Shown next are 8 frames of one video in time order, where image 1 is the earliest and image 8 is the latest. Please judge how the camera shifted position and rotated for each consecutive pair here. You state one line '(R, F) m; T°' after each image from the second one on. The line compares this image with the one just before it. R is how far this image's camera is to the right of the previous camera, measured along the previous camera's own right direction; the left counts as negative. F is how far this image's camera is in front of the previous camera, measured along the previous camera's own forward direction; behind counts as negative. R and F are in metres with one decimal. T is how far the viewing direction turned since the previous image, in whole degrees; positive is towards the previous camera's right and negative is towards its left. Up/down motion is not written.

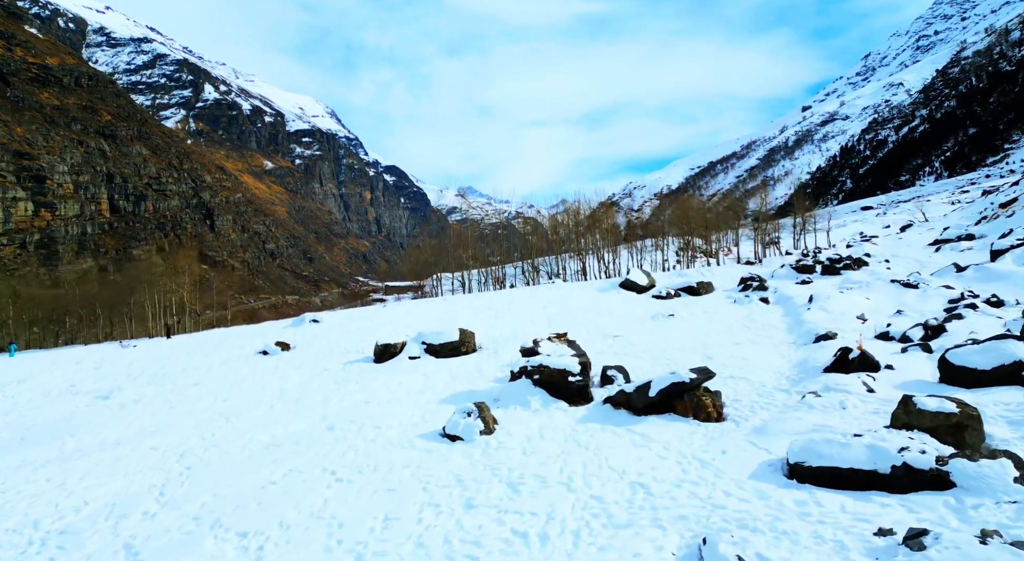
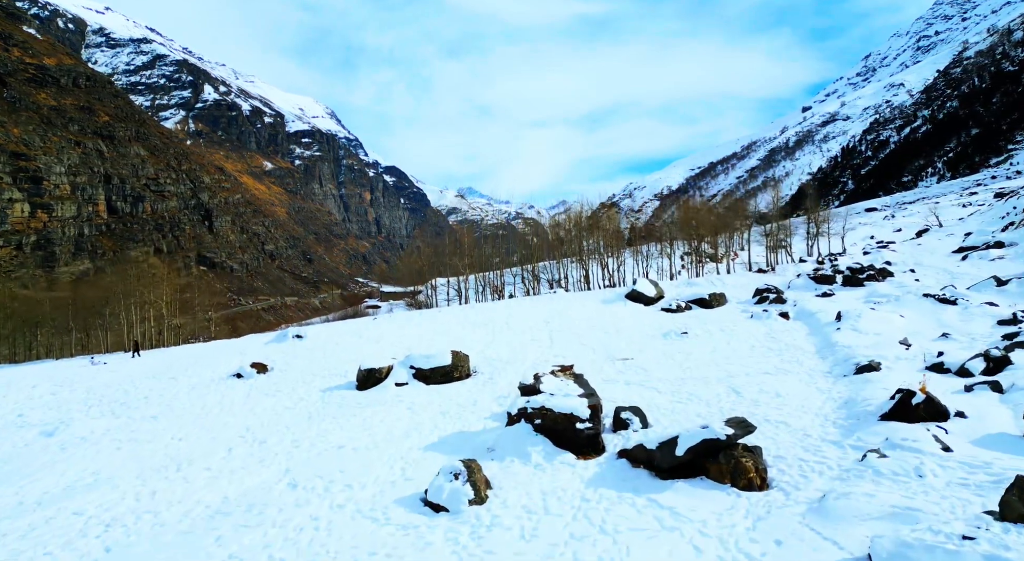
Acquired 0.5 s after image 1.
(0.0, +0.9) m; 0°
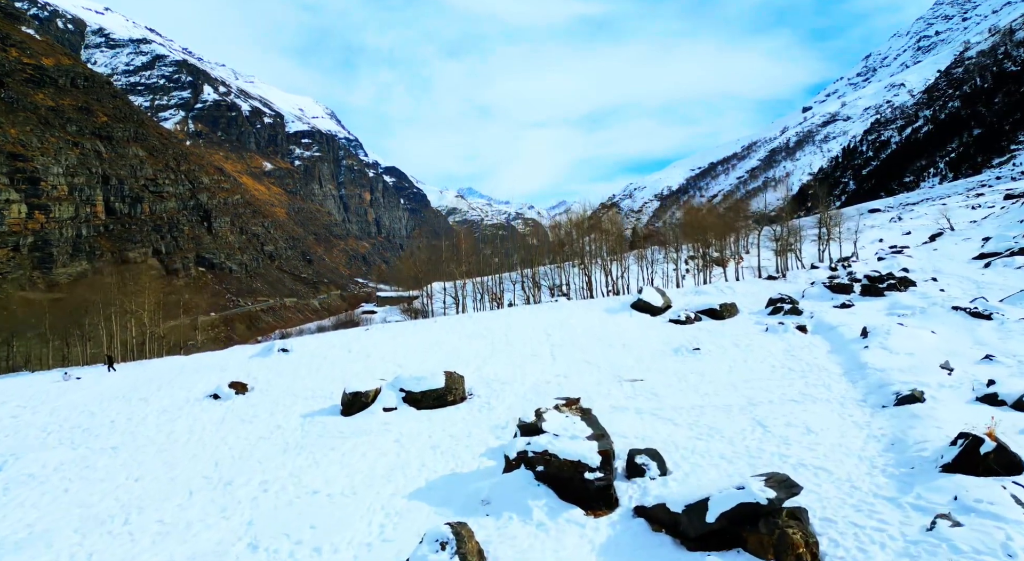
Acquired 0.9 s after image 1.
(0.0, +0.7) m; 0°
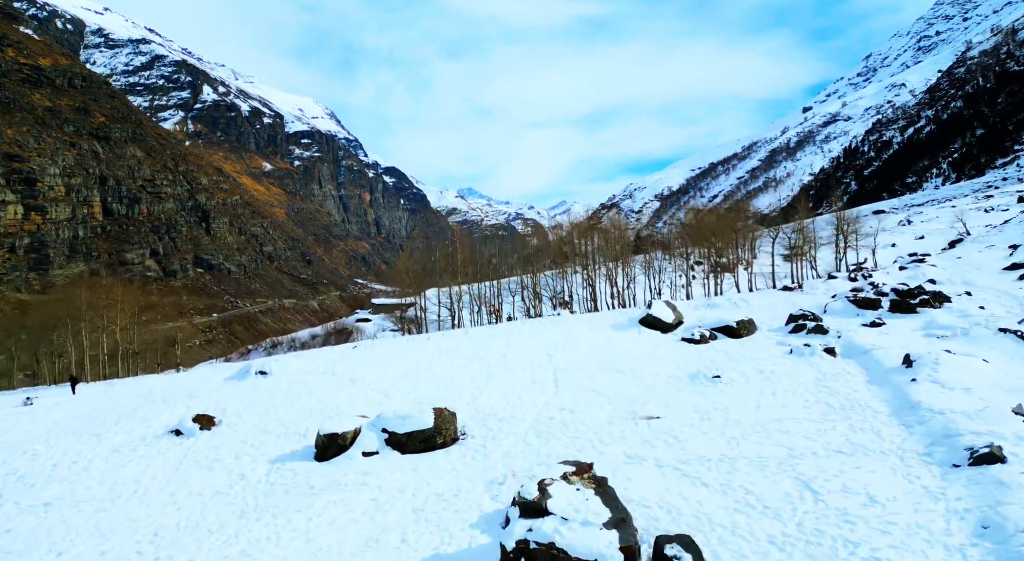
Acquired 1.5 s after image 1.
(0.0, +0.9) m; 0°
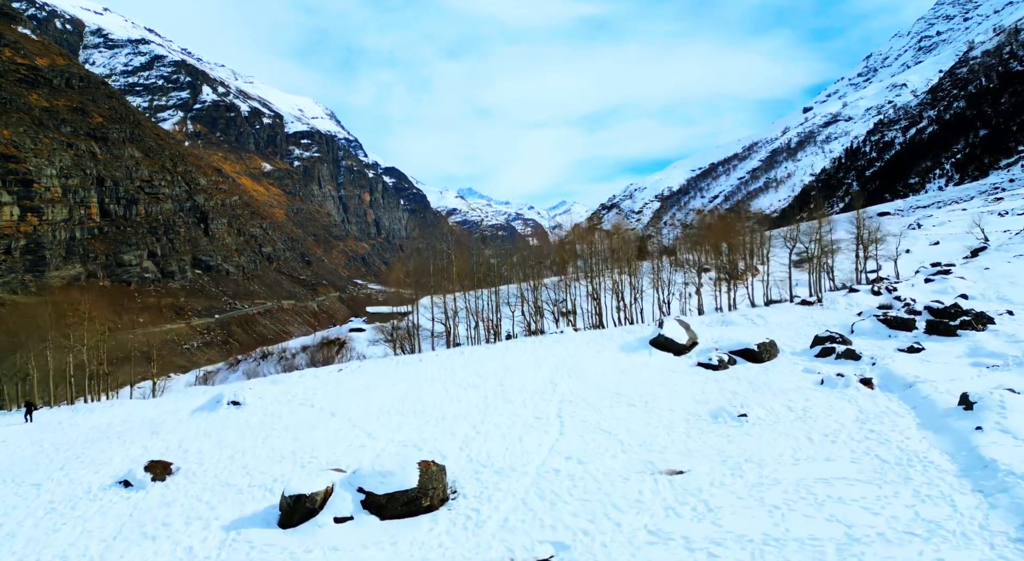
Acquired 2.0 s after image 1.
(0.0, +1.0) m; 0°
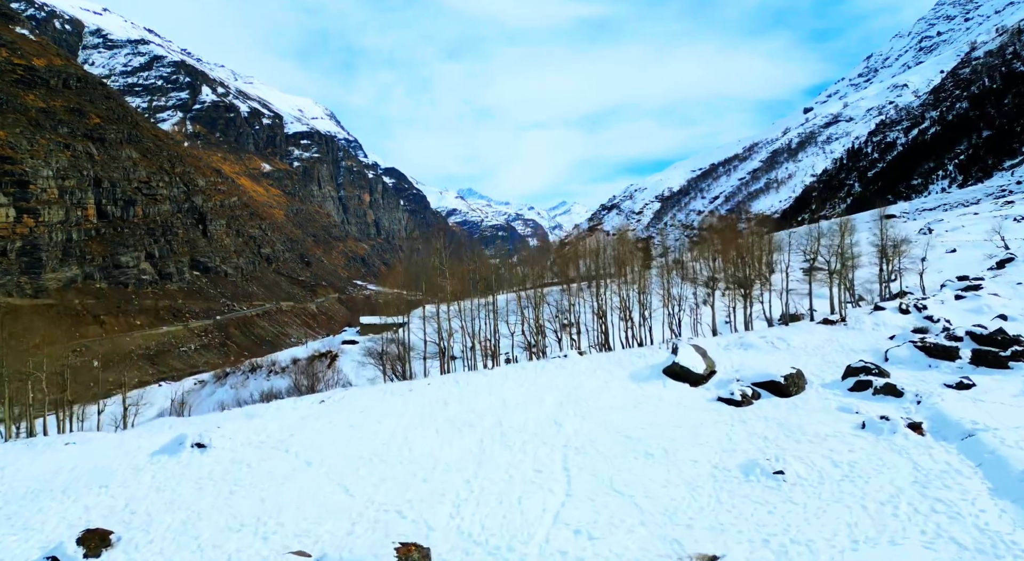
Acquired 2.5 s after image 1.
(0.0, +1.0) m; 0°
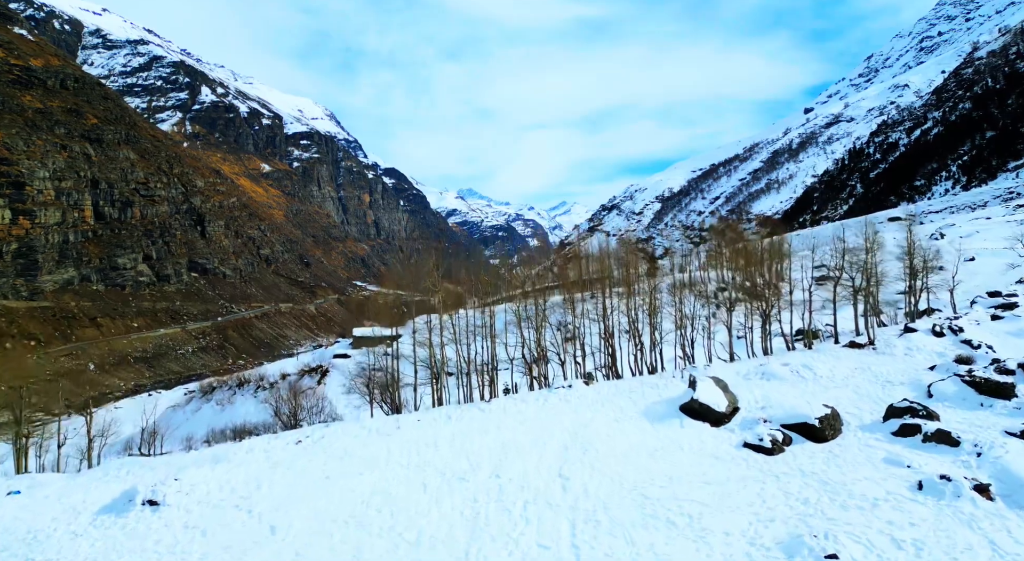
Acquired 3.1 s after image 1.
(0.0, +1.0) m; 0°
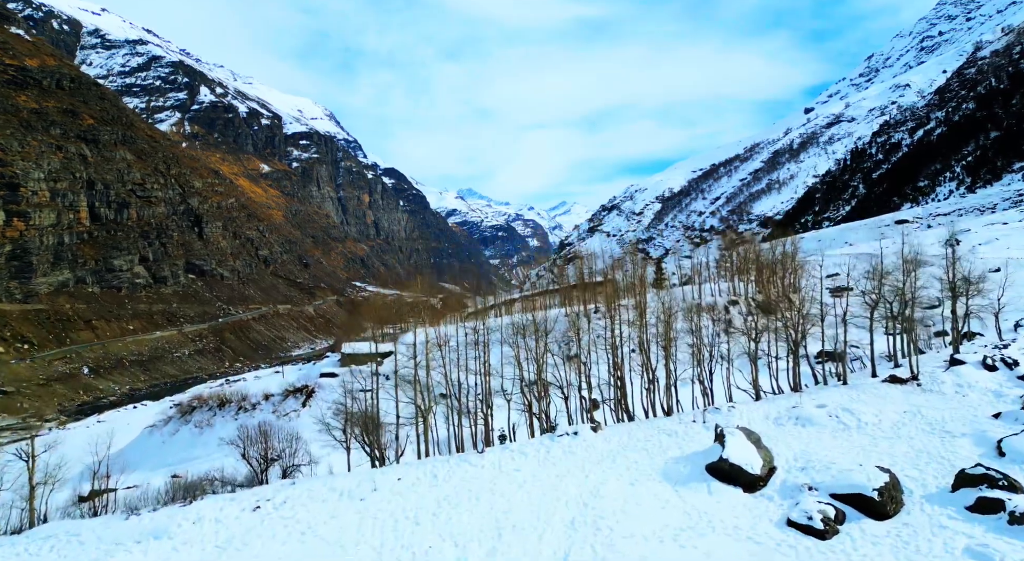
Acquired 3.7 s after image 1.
(0.0, +1.3) m; 0°
